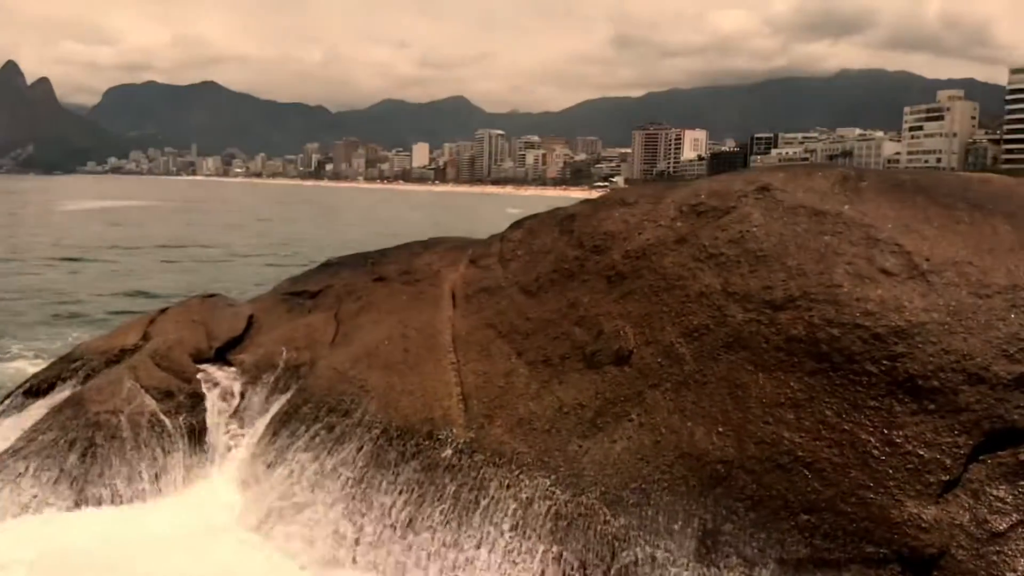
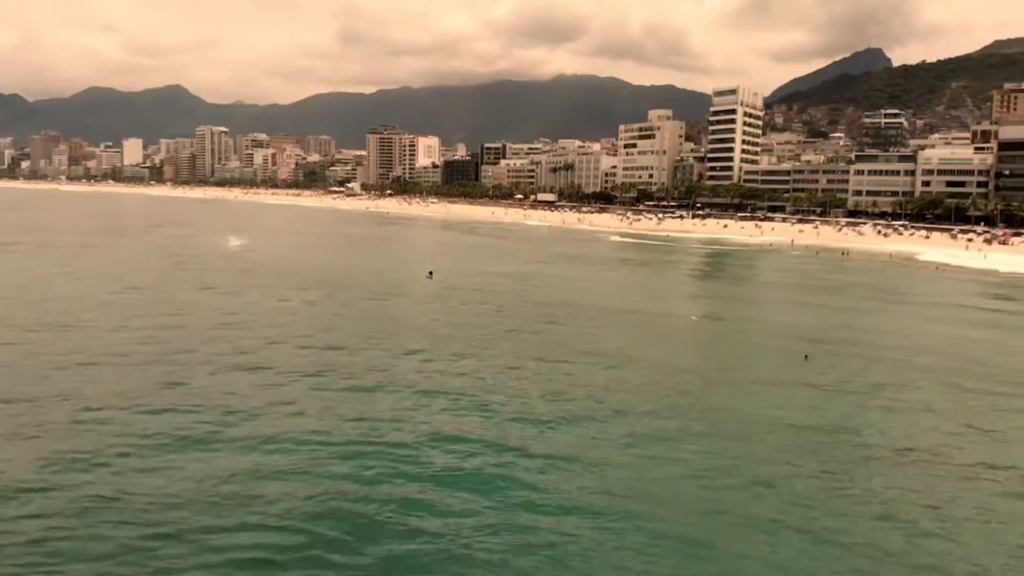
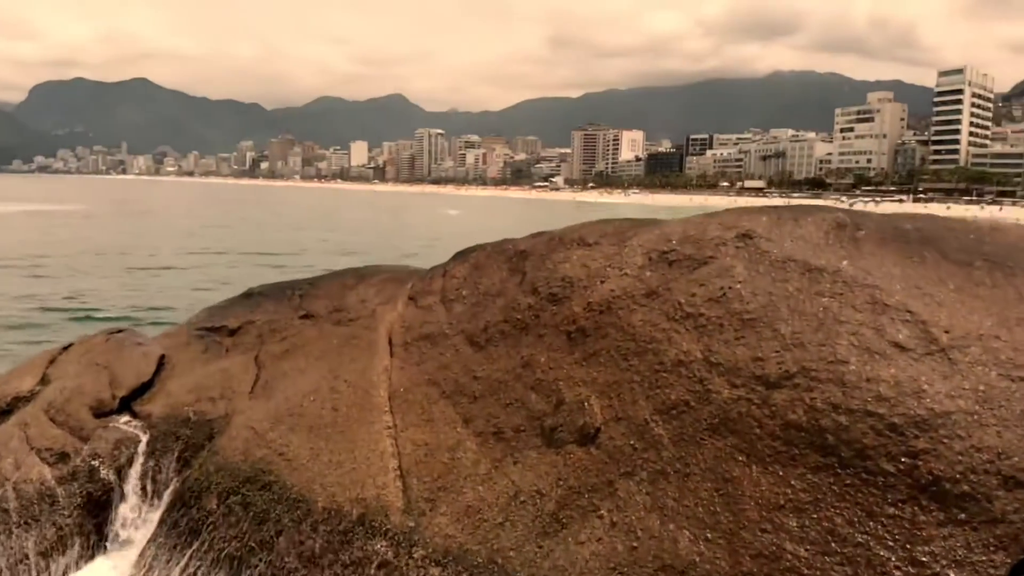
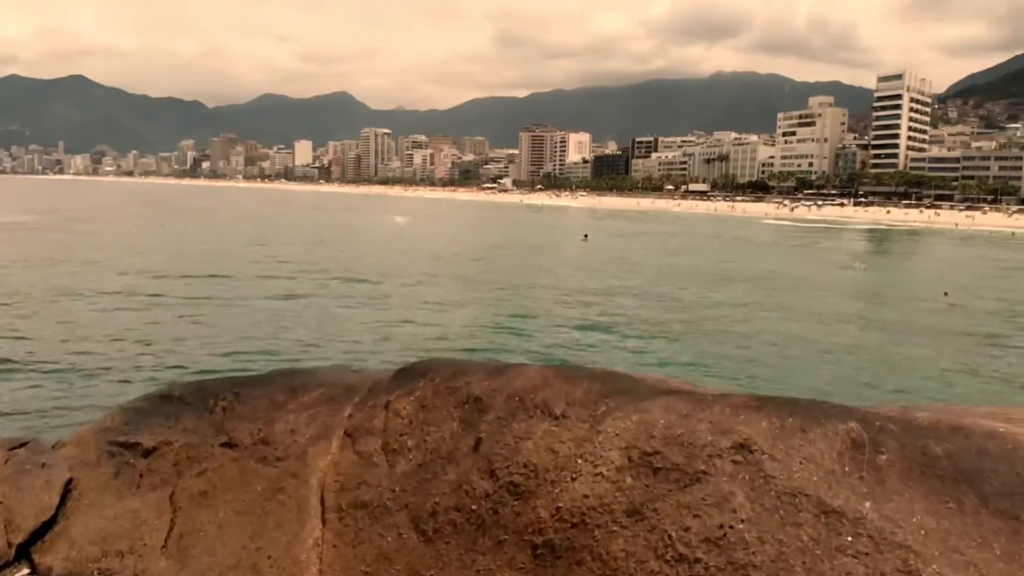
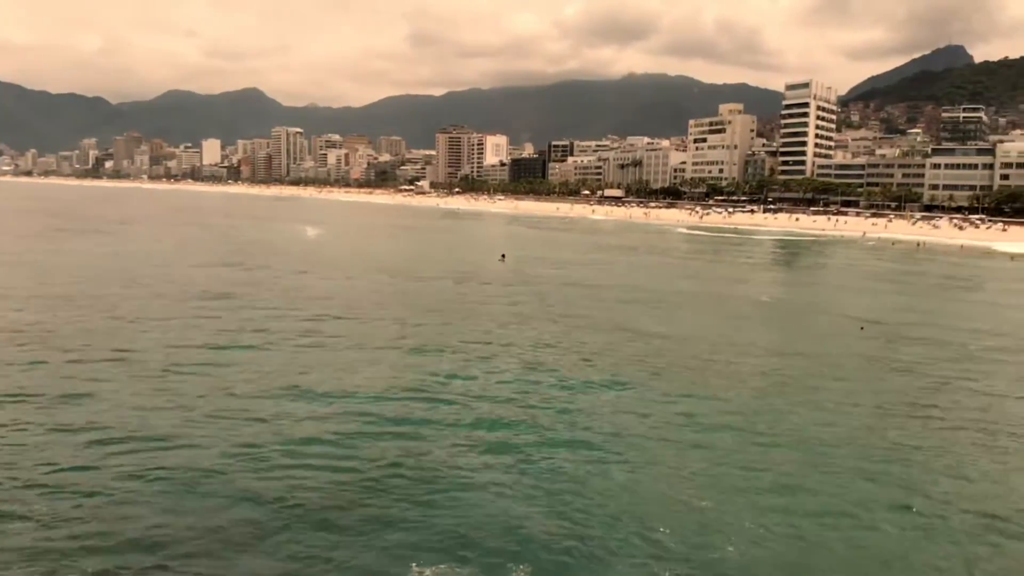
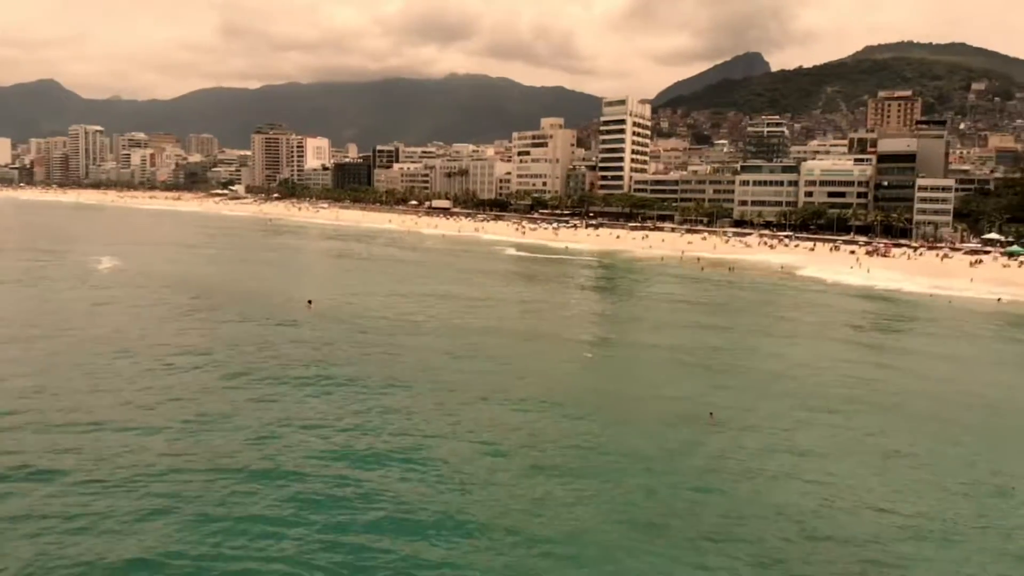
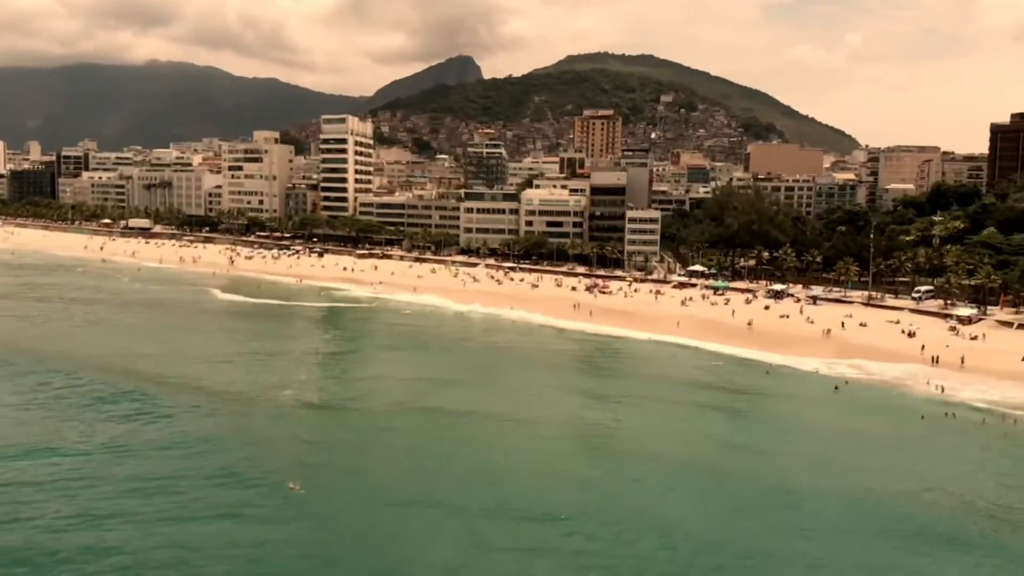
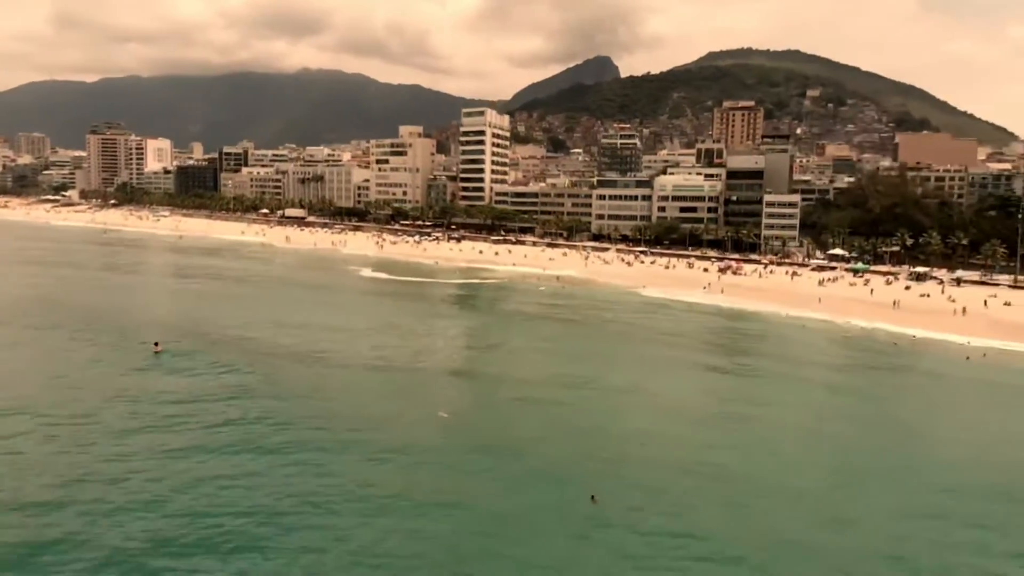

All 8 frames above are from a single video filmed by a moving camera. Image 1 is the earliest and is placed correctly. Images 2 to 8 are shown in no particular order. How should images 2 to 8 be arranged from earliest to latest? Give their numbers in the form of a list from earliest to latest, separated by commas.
3, 4, 5, 2, 6, 8, 7
